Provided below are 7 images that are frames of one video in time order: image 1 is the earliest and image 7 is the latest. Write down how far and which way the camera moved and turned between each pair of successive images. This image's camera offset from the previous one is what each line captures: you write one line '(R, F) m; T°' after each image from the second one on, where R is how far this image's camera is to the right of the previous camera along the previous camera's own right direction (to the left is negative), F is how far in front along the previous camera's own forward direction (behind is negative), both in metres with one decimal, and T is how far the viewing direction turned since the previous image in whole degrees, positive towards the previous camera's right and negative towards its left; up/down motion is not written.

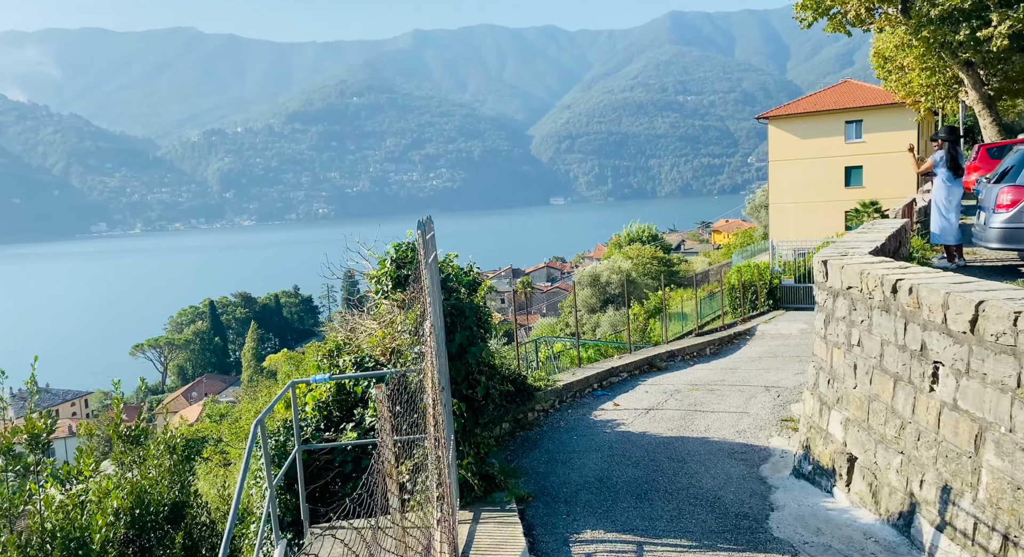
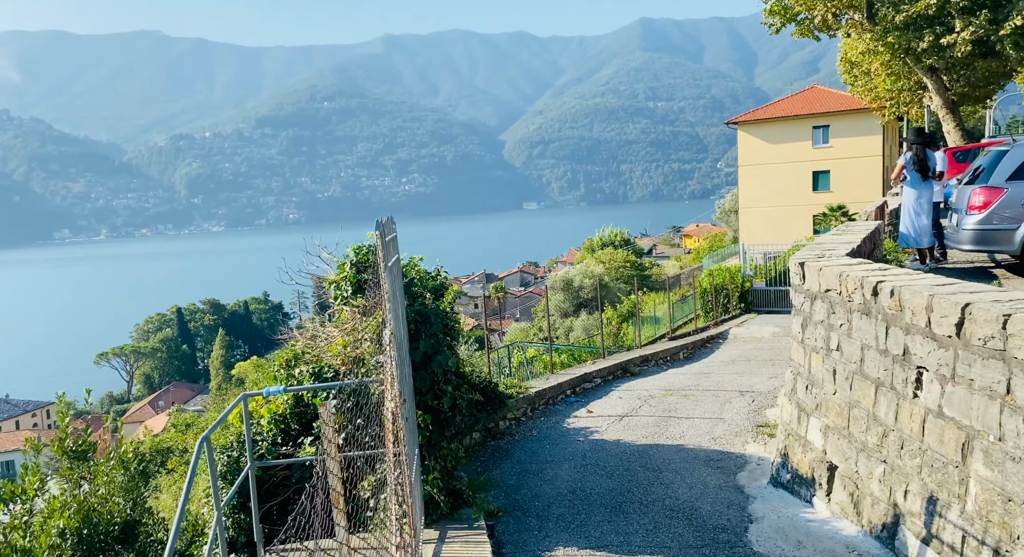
(0.0, +0.3) m; +2°
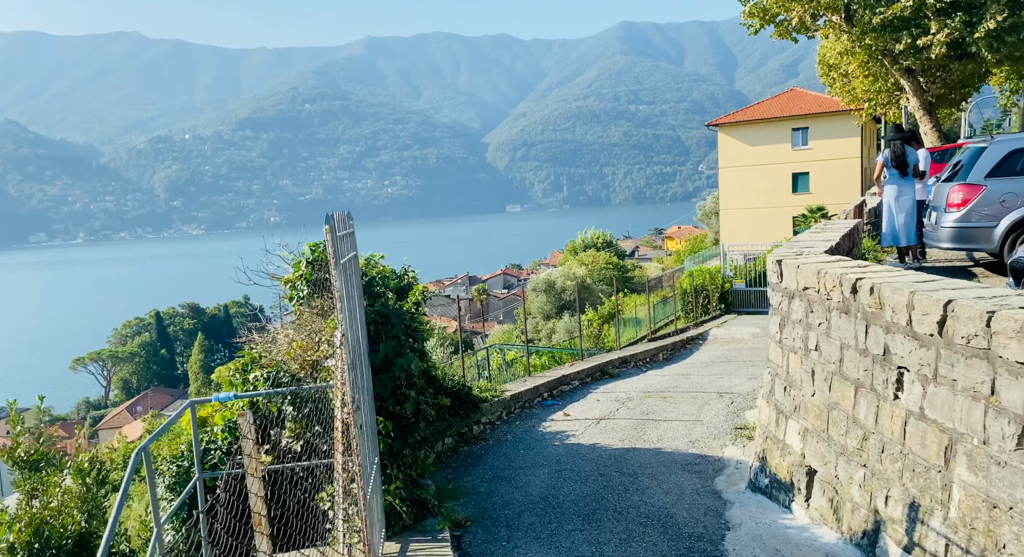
(+0.1, +0.3) m; +1°
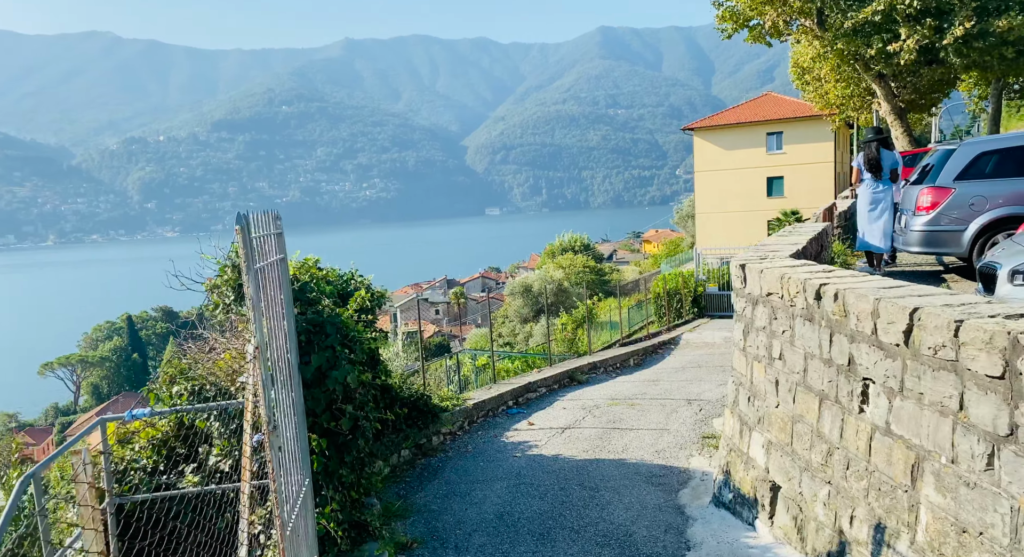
(+0.2, +0.3) m; +1°
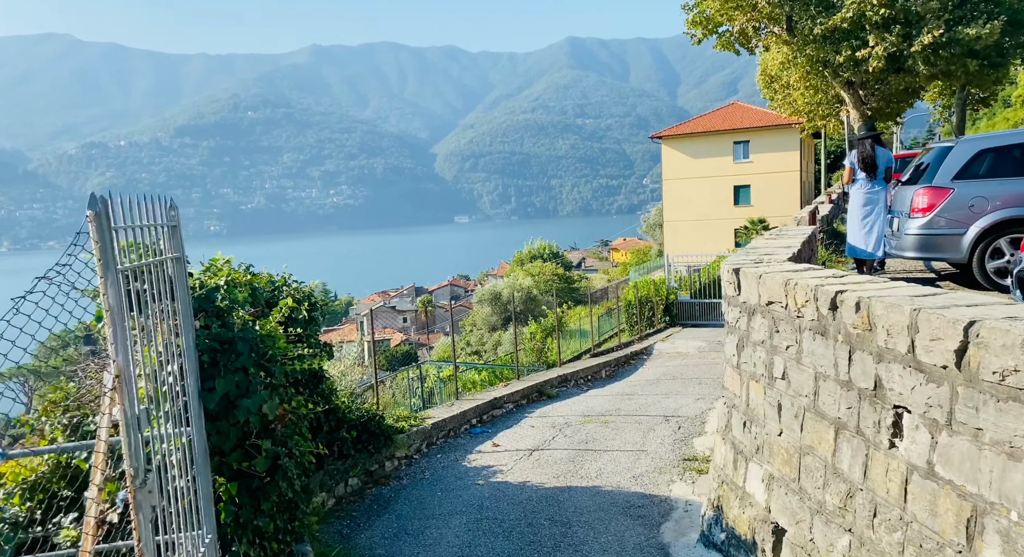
(+0.1, +0.9) m; +2°
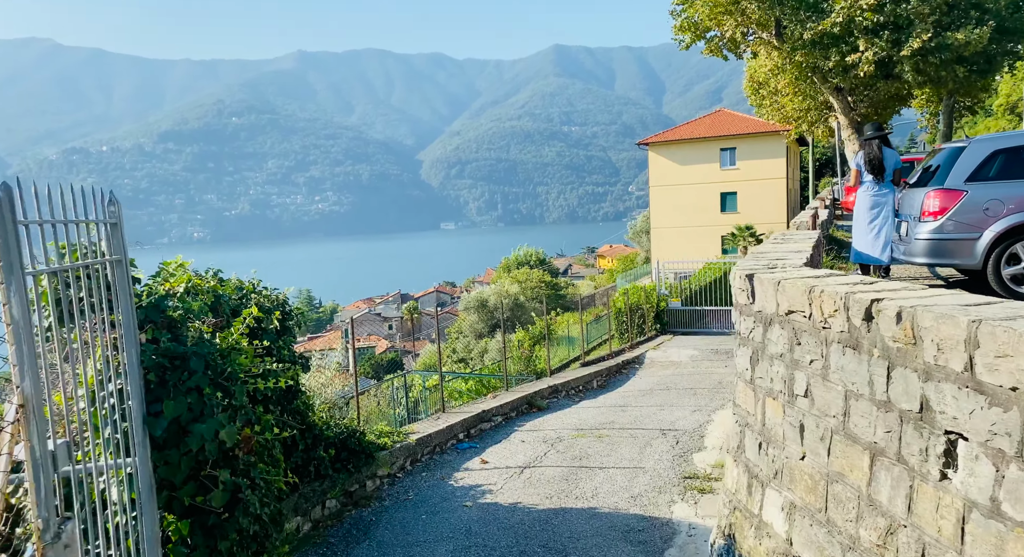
(0.0, +0.5) m; +1°
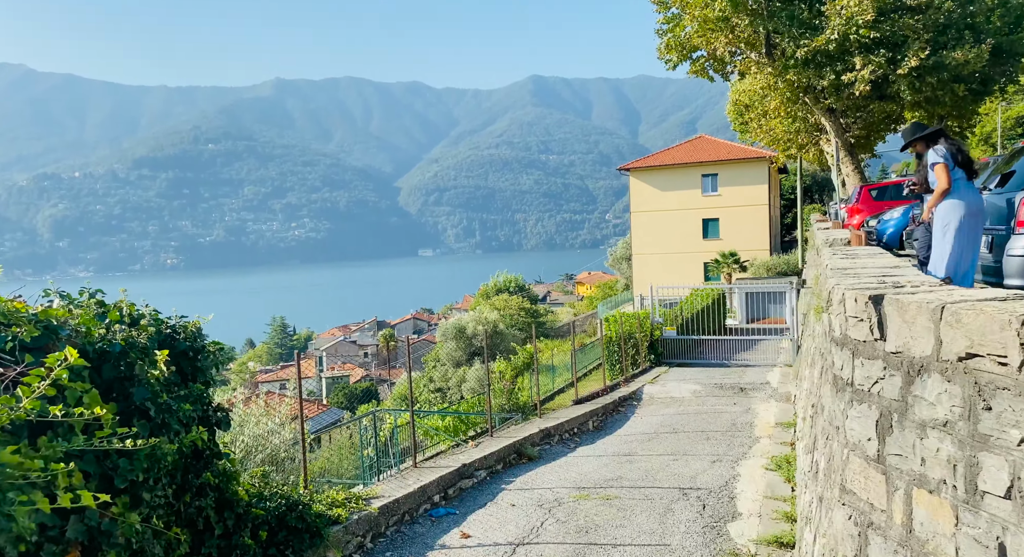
(-0.1, +1.9) m; +1°
